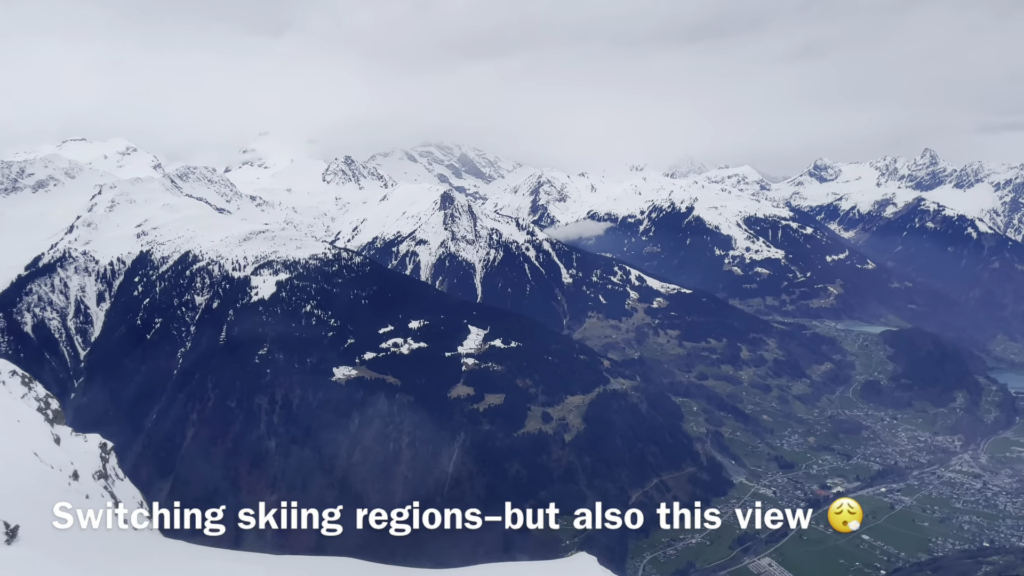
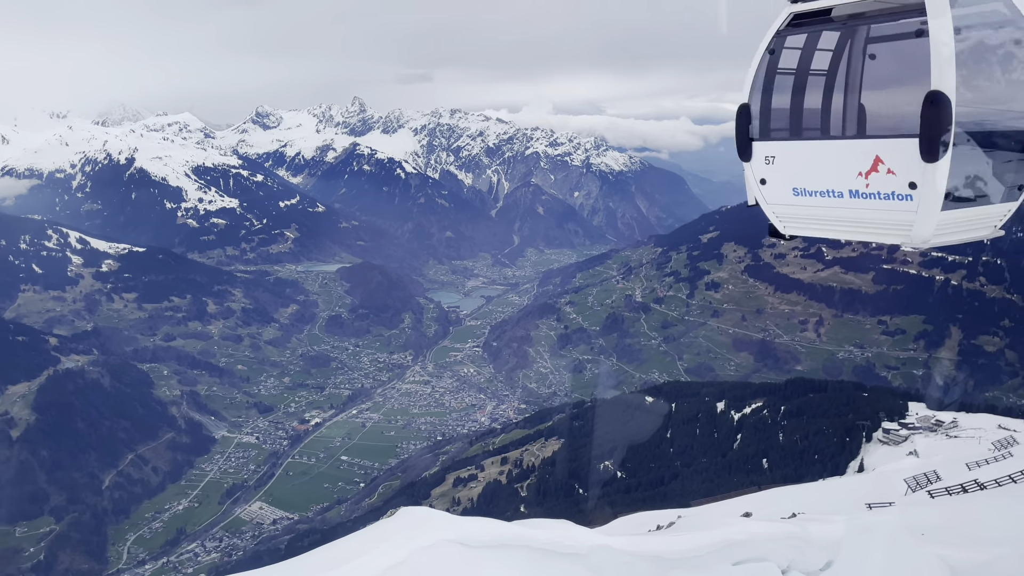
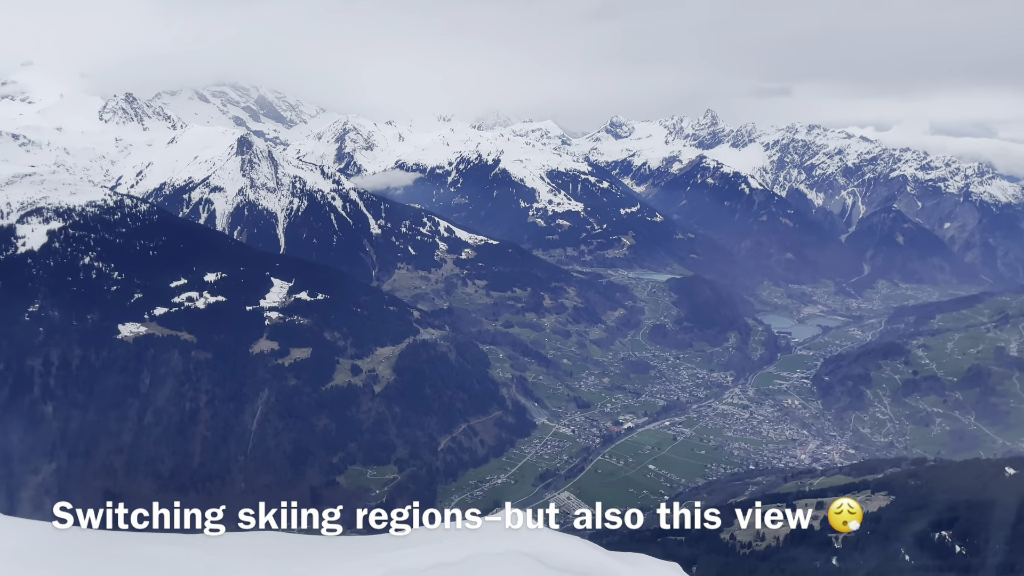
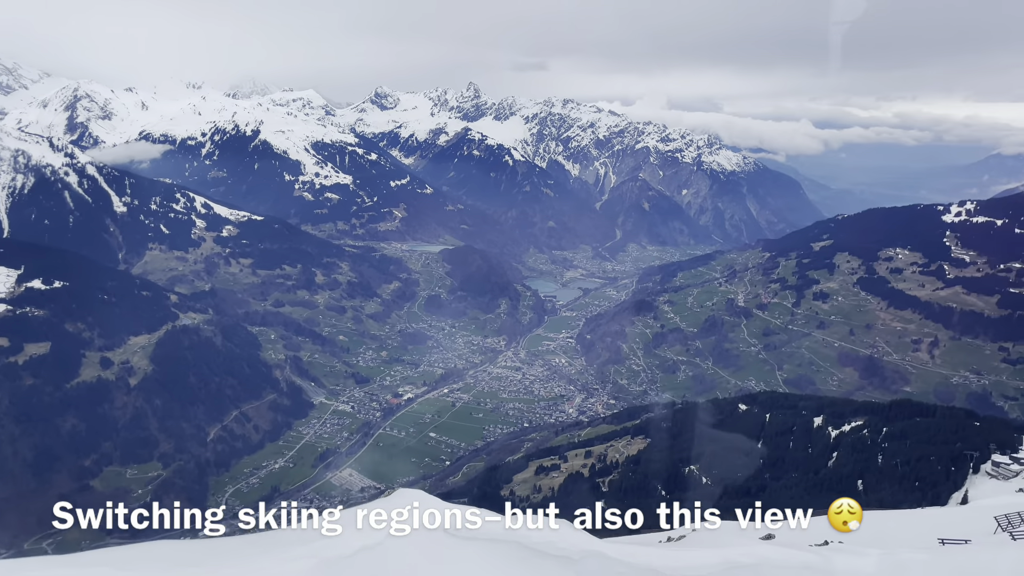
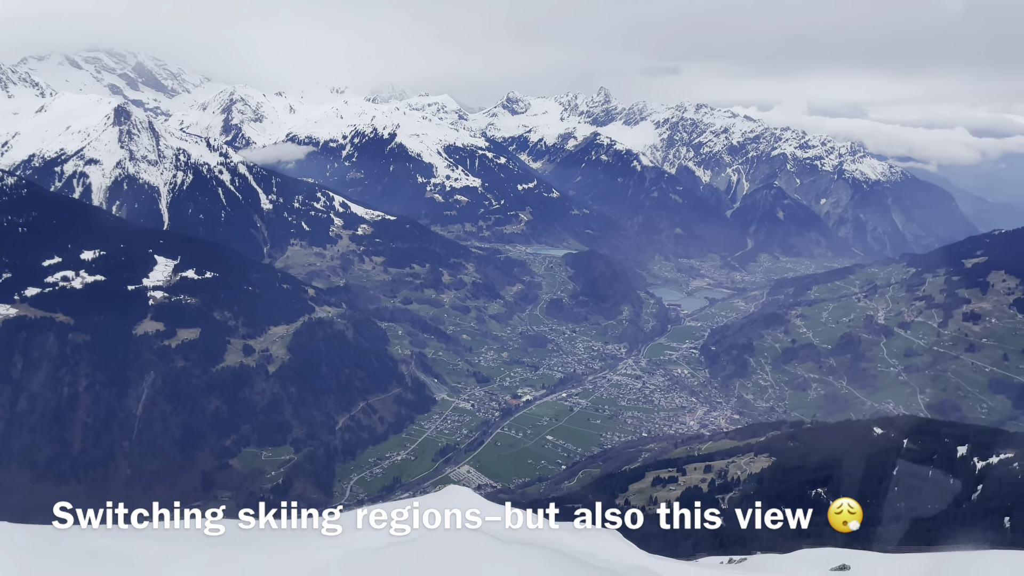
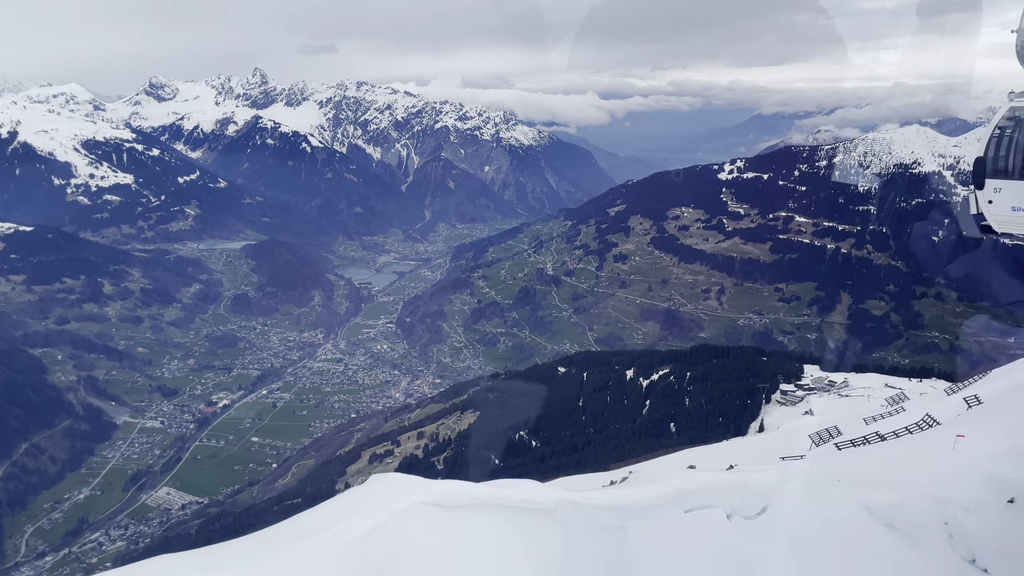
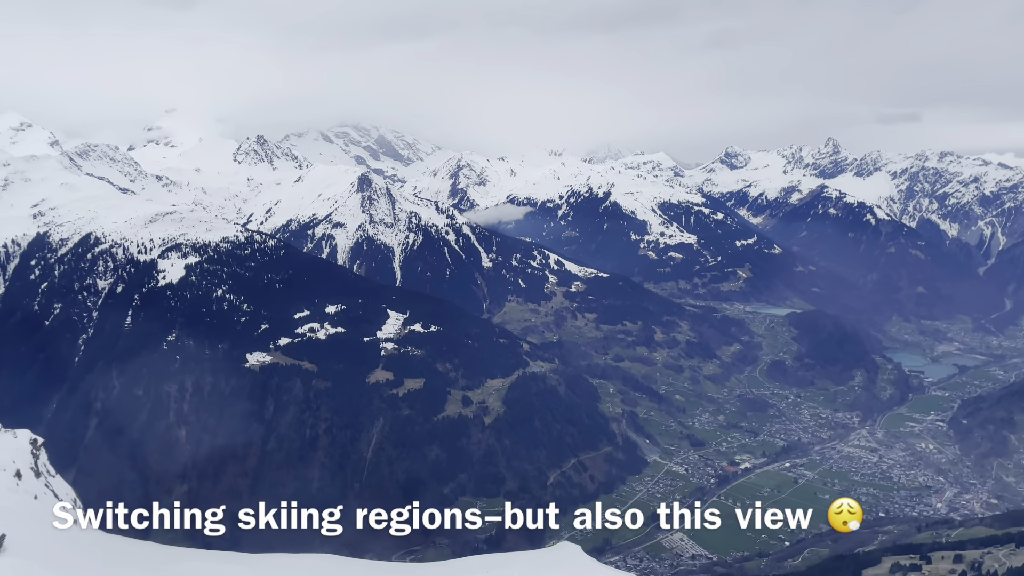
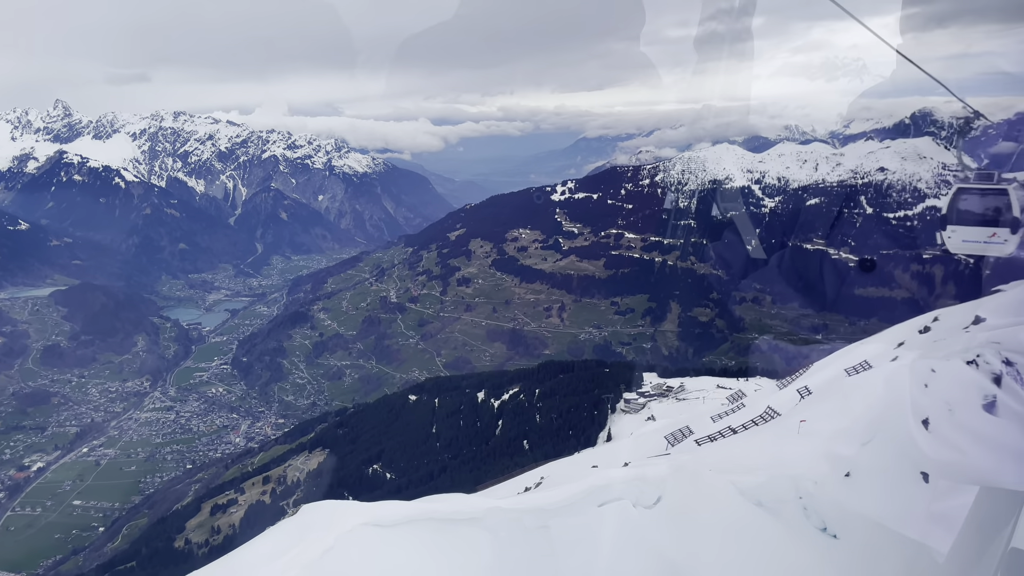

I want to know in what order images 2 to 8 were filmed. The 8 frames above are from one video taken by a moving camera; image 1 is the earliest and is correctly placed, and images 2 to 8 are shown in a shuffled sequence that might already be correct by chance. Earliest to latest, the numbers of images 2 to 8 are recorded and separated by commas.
7, 3, 5, 4, 2, 6, 8
